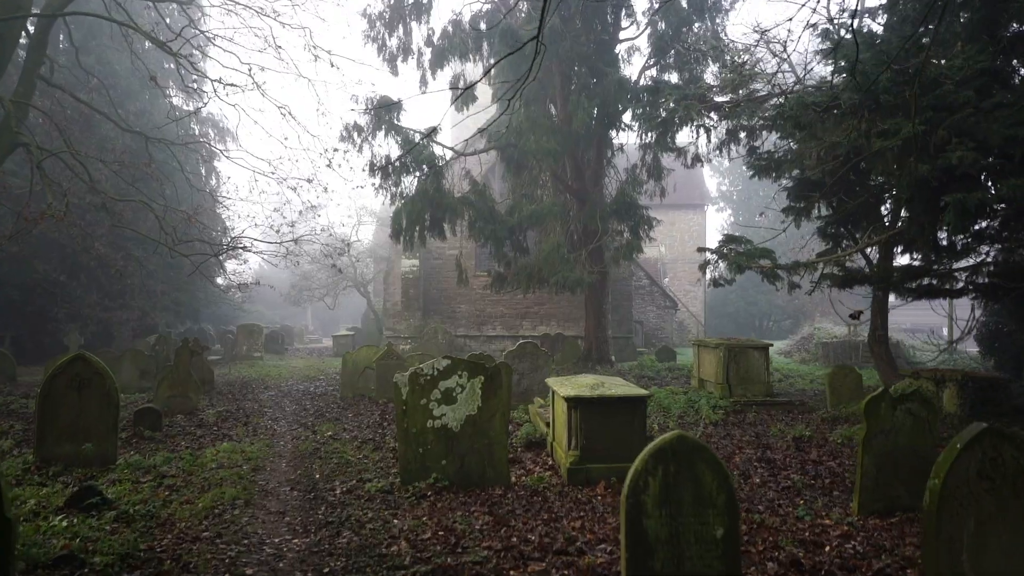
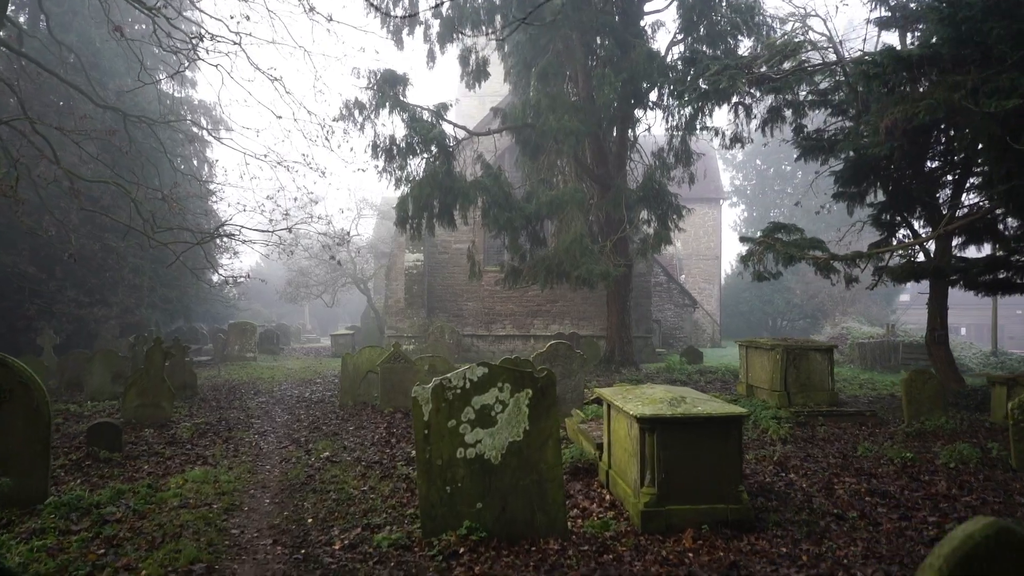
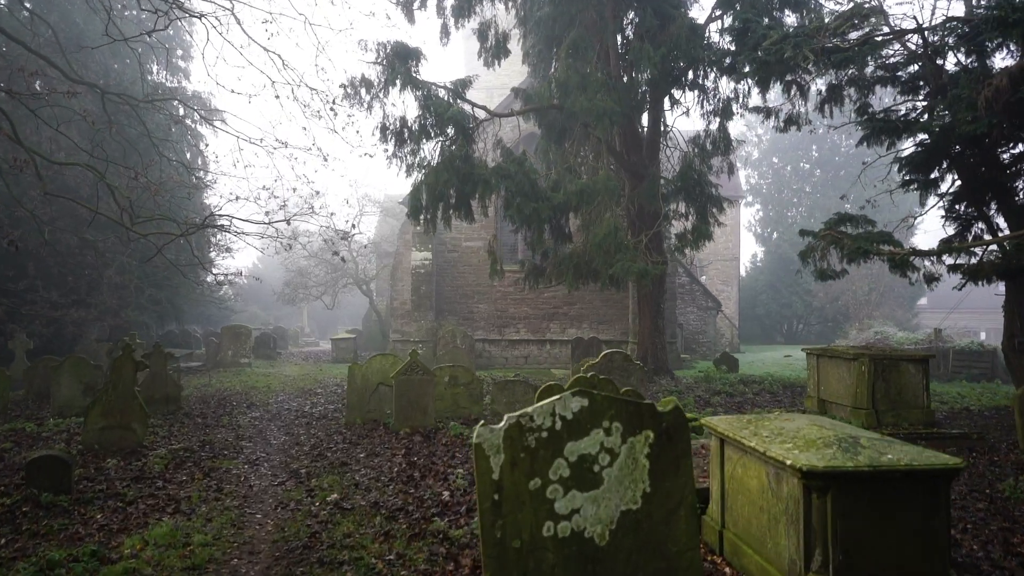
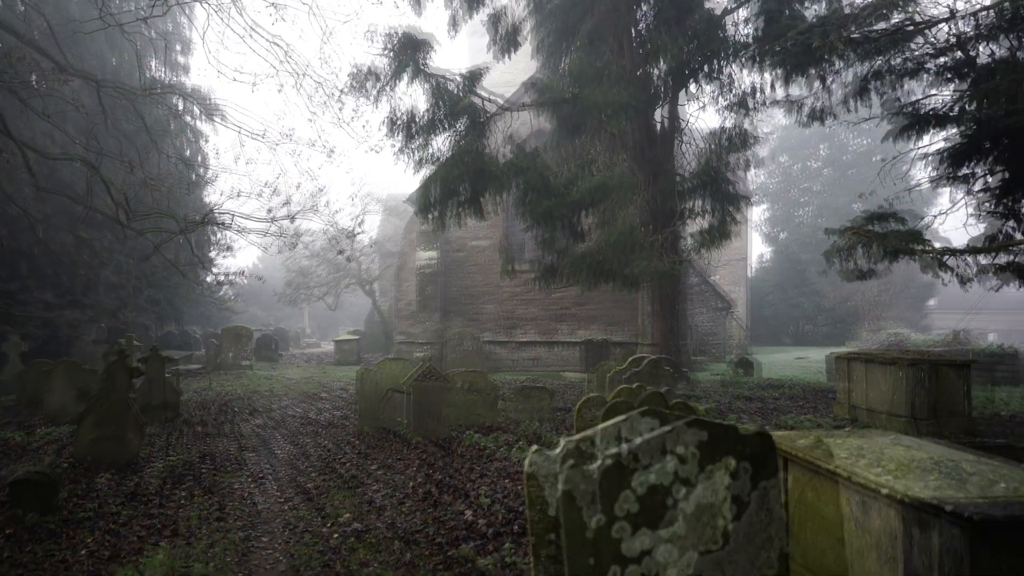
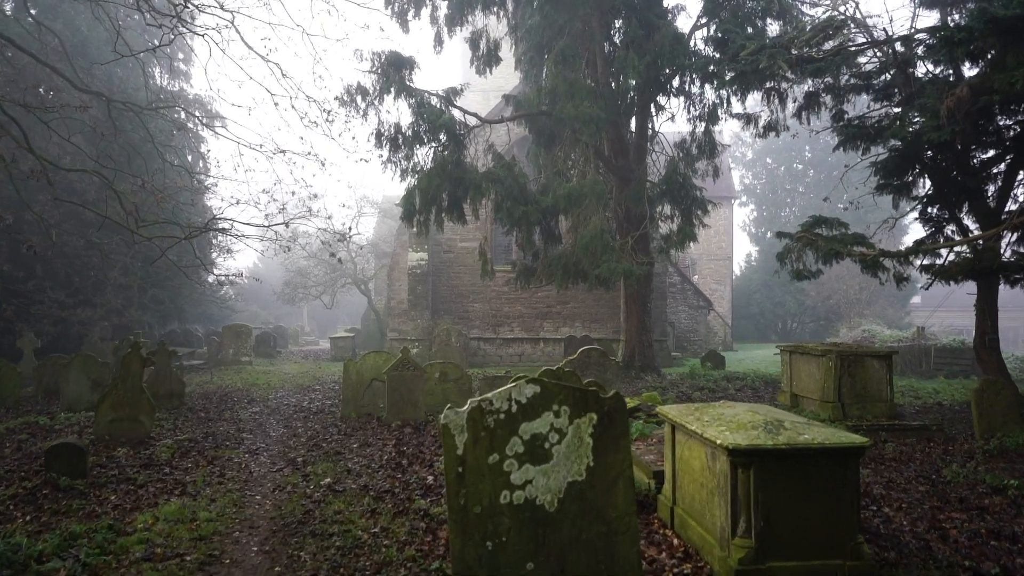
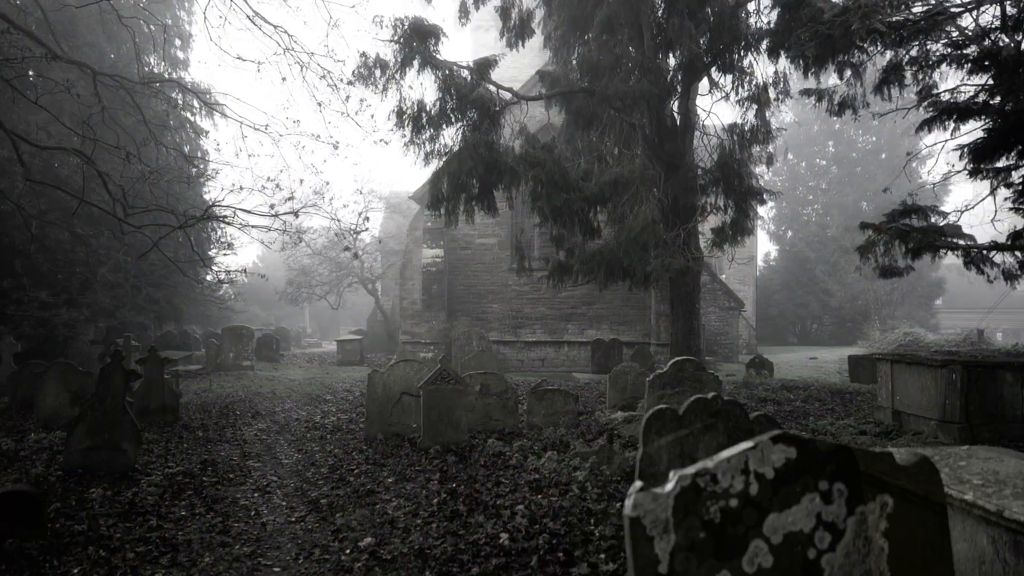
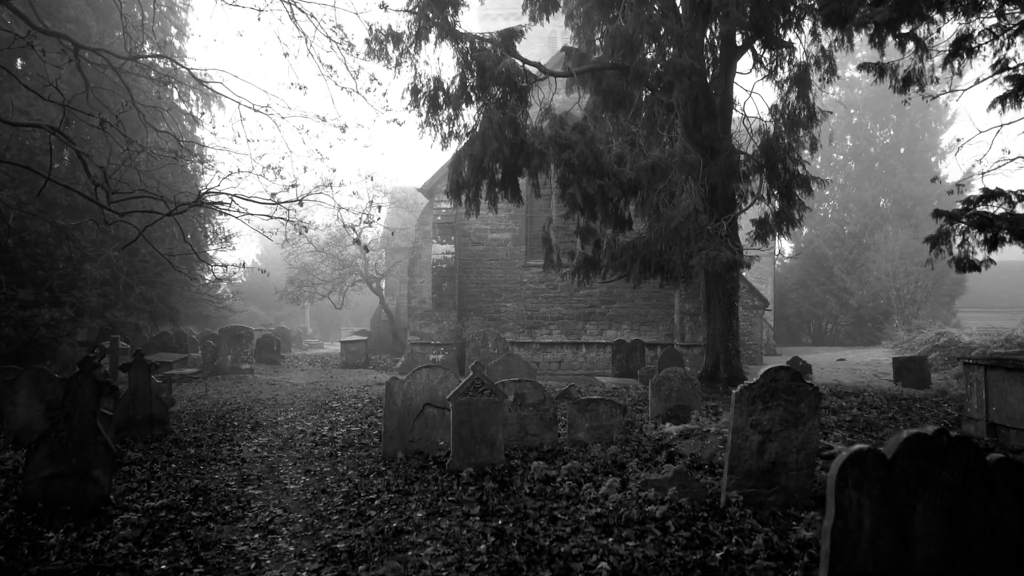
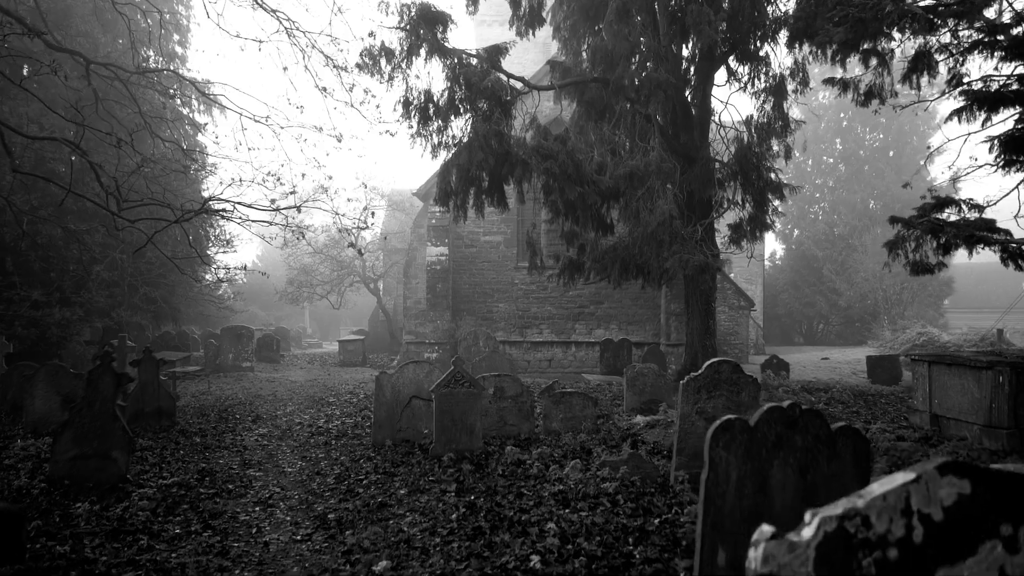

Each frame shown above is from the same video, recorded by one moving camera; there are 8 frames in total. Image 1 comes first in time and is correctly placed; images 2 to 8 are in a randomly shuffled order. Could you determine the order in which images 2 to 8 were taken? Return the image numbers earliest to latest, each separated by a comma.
2, 5, 3, 4, 6, 8, 7
